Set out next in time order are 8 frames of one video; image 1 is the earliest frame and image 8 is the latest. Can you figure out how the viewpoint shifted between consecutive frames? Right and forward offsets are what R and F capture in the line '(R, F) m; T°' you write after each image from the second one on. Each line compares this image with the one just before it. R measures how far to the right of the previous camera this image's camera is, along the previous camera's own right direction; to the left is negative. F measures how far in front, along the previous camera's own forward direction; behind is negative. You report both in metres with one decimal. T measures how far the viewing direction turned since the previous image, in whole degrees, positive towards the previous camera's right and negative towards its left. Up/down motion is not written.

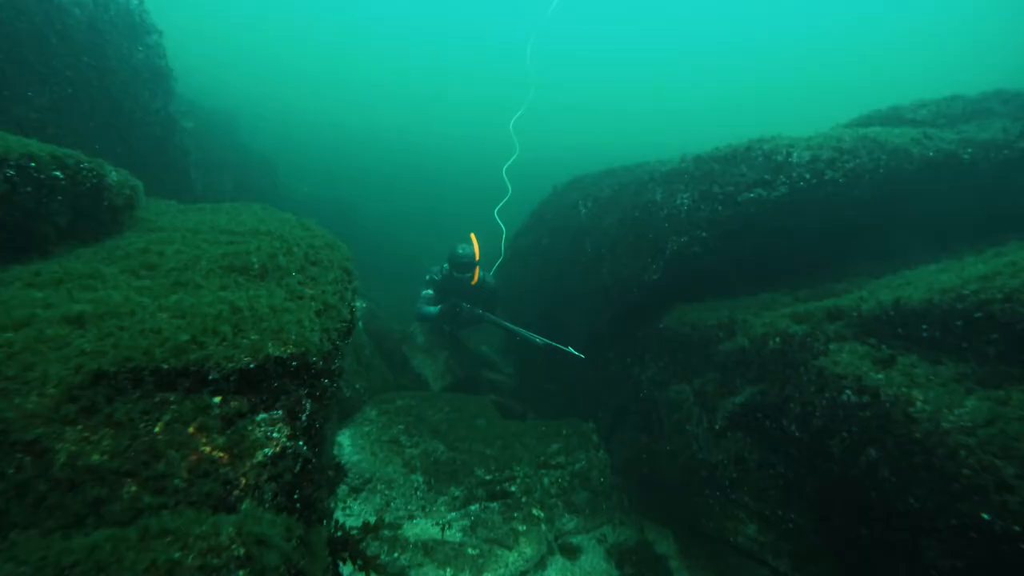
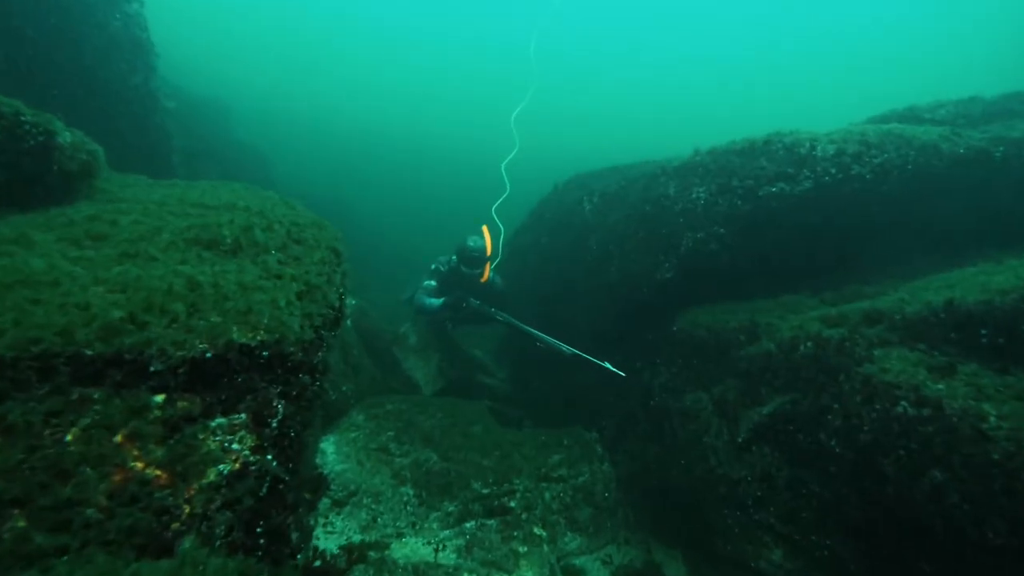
(-0.1, +0.5) m; +1°
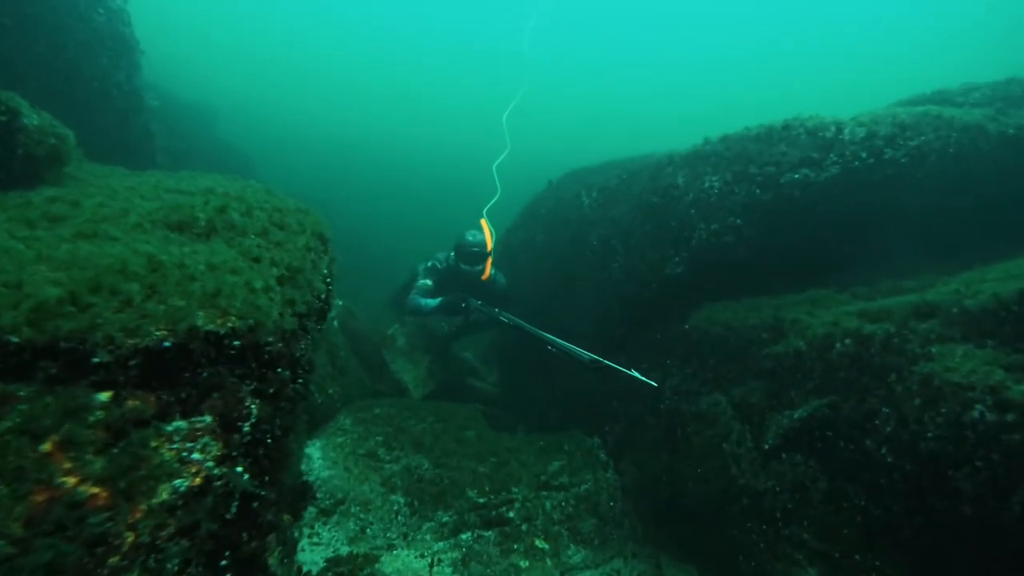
(-0.2, +0.5) m; +2°
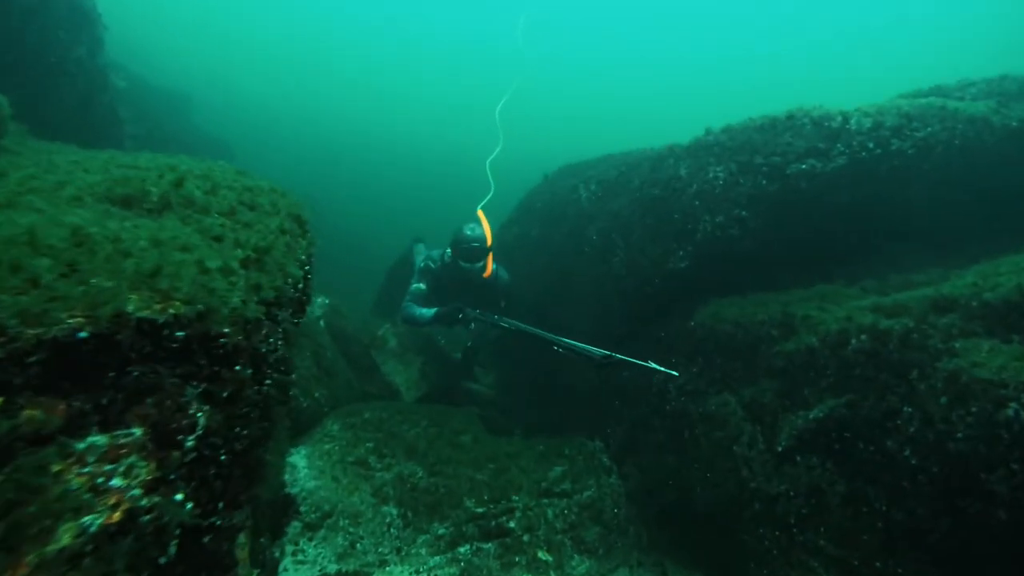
(0.0, +0.2) m; +1°
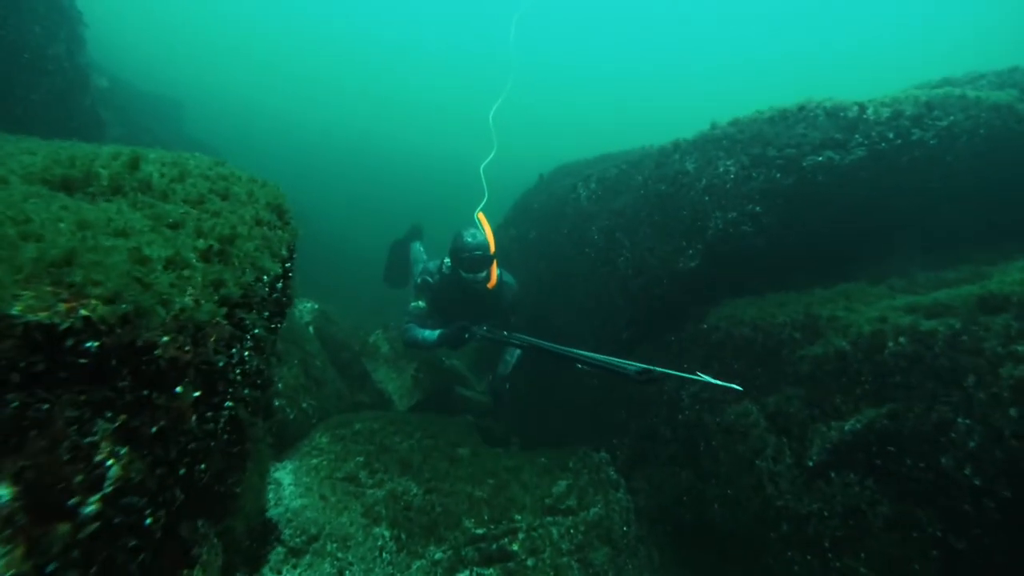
(-0.1, +0.4) m; +1°
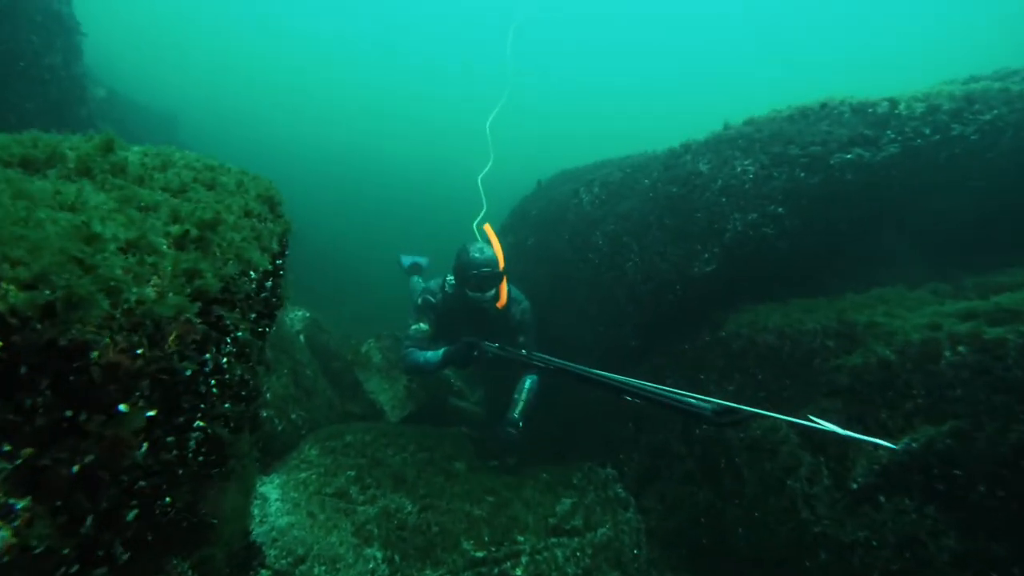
(-0.1, +0.4) m; +1°
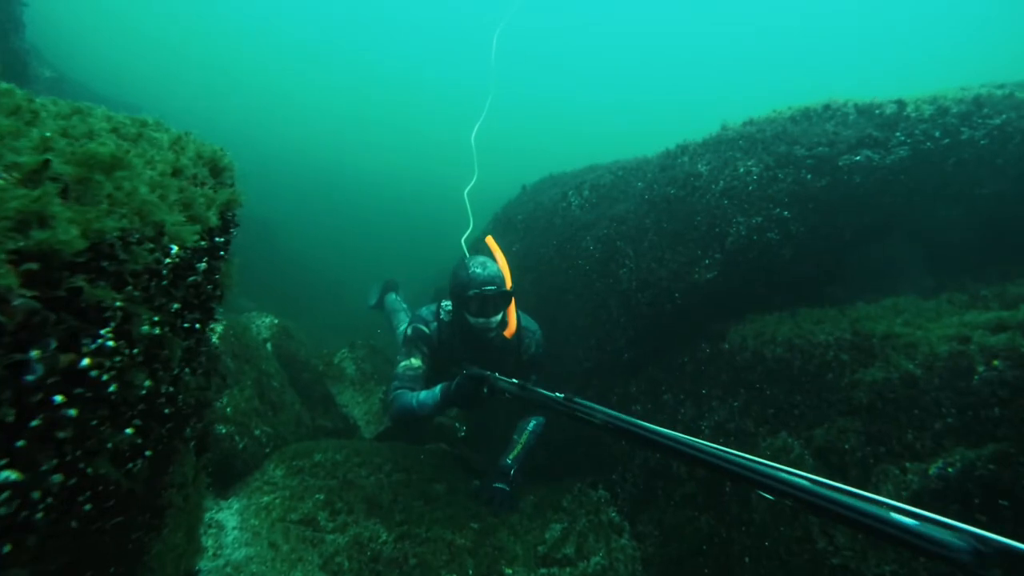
(-0.1, +0.4) m; +2°
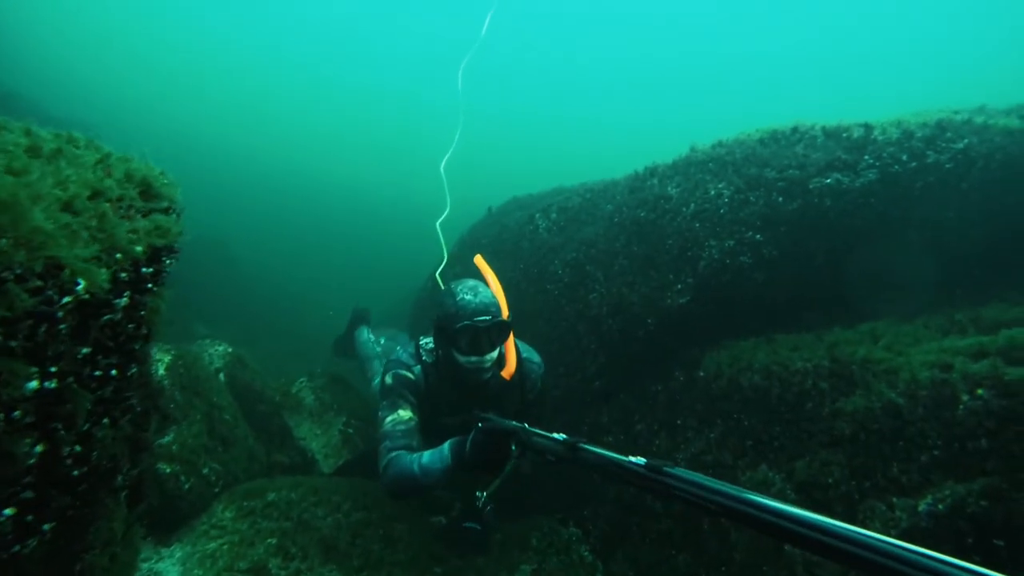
(0.0, +0.3) m; +3°
